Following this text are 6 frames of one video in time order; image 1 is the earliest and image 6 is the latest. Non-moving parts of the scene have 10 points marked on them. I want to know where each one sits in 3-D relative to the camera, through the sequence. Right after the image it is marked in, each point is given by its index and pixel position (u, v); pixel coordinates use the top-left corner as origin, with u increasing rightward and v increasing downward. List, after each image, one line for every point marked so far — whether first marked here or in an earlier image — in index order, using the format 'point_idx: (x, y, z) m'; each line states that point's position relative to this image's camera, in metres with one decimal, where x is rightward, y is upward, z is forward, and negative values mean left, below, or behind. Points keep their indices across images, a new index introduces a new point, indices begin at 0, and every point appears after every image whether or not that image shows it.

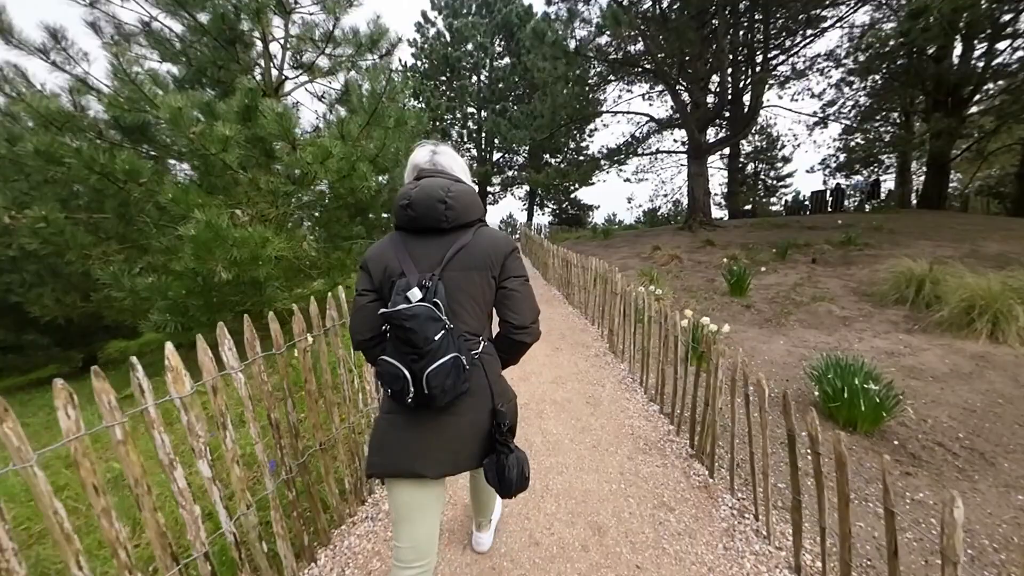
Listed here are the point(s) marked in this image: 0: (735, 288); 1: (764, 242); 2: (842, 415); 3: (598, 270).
0: (+4.6, 0.0, +8.2) m
1: (+8.4, +1.5, +13.2) m
2: (+3.3, -1.3, +4.0) m
3: (+1.6, +0.4, +7.4) m
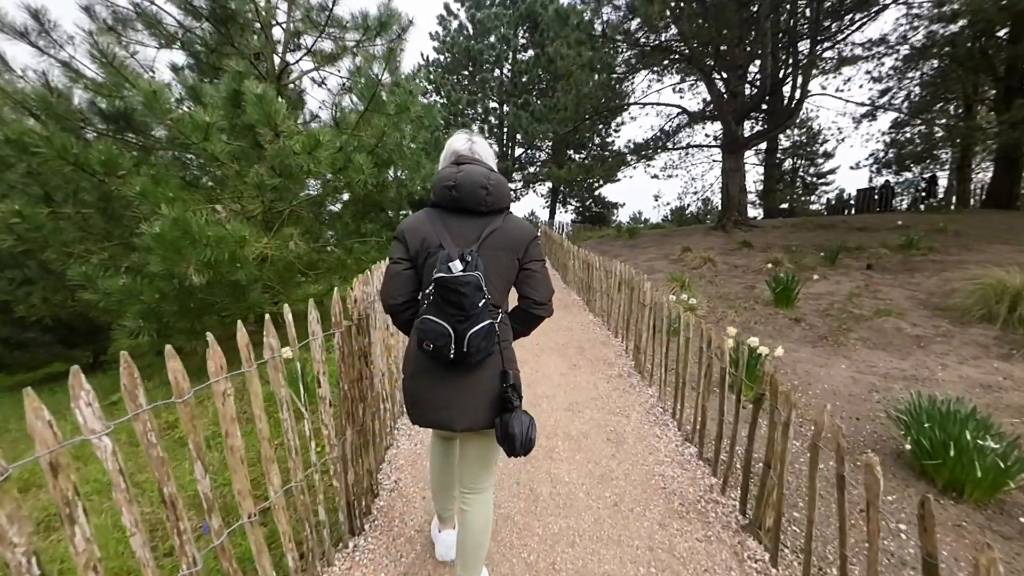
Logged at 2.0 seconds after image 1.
0: (+4.9, -0.2, +7.2) m
1: (+9.0, +1.3, +11.9) m
2: (+3.3, -1.5, +3.1) m
3: (+1.8, +0.2, +6.6) m
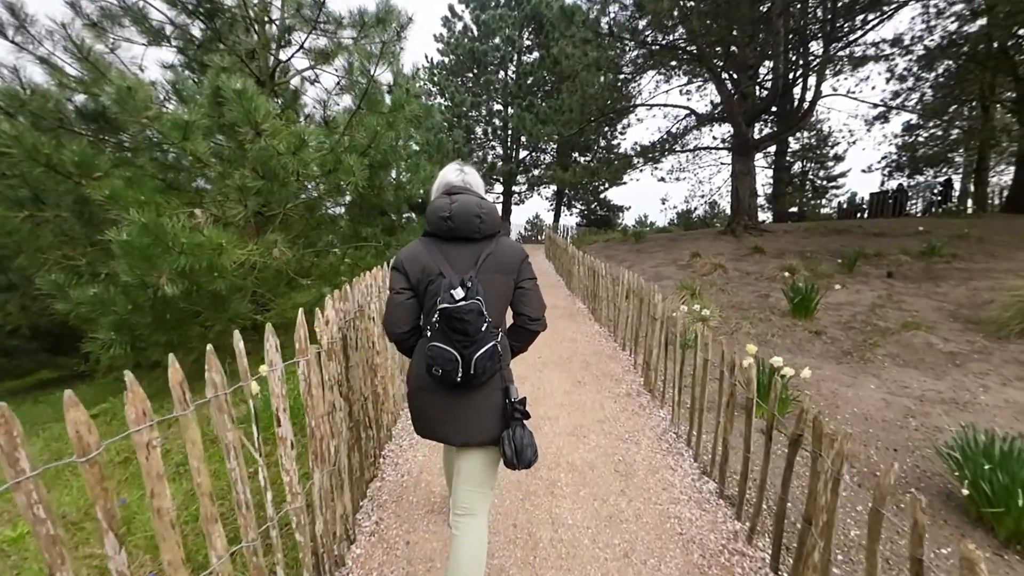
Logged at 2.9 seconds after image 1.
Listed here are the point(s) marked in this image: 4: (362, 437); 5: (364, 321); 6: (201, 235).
0: (+4.9, -0.4, +6.7) m
1: (+9.1, +1.1, +11.5) m
2: (+3.3, -1.6, +2.6) m
3: (+1.9, +0.1, +6.2) m
4: (-1.2, -1.2, +3.1) m
5: (-1.2, -0.3, +3.2) m
6: (-3.2, +0.5, +4.1) m
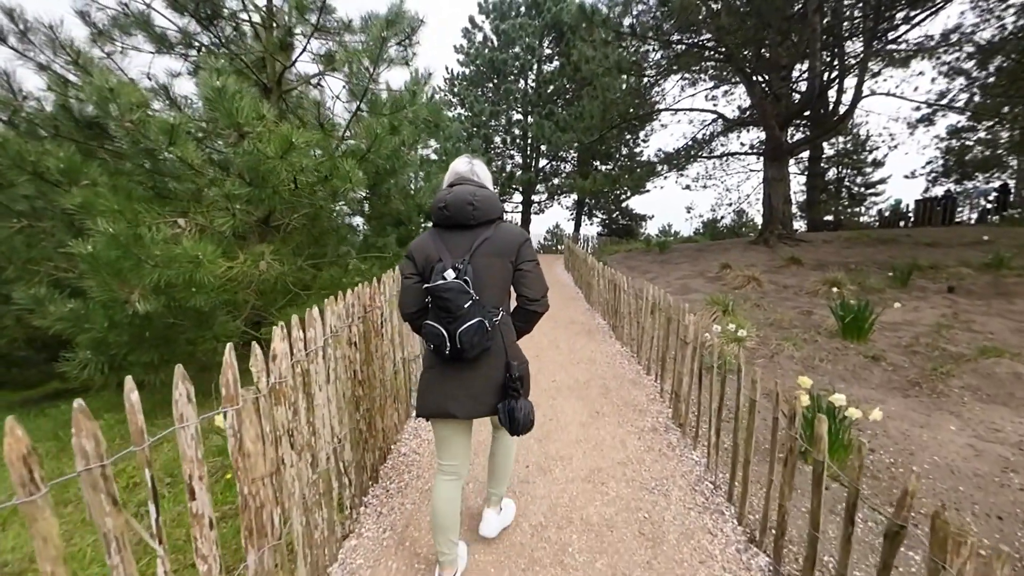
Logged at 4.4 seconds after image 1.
0: (+5.1, -0.6, +5.9) m
1: (+9.5, +0.7, +10.5) m
2: (+3.3, -1.8, +1.9) m
3: (+2.0, -0.2, +5.6) m
4: (-1.2, -1.3, +2.6) m
5: (-1.2, -0.4, +2.7) m
6: (-3.2, +0.4, +3.7) m
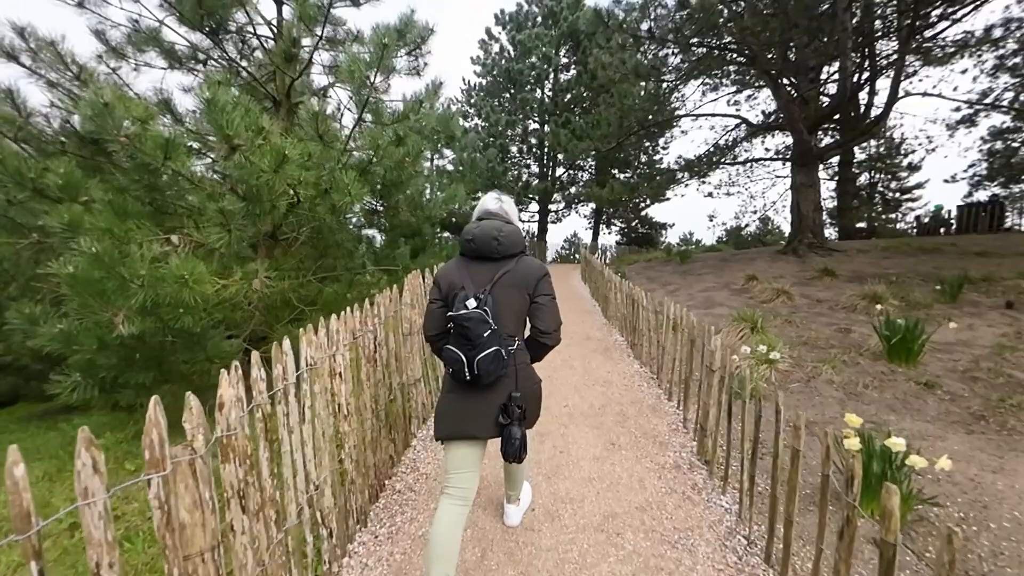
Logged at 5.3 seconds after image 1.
0: (+5.2, -0.9, +5.3) m
1: (+9.9, +0.4, +9.7) m
2: (+3.2, -1.9, +1.4) m
3: (+2.1, -0.4, +5.1) m
4: (-1.2, -1.5, +2.3) m
5: (-1.2, -0.6, +2.4) m
6: (-3.1, +0.2, +3.5) m
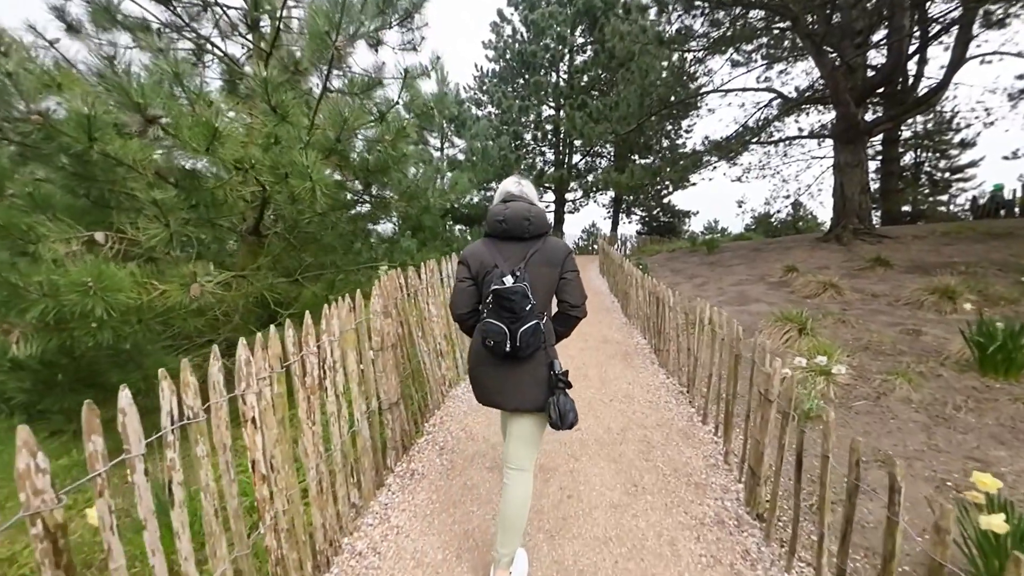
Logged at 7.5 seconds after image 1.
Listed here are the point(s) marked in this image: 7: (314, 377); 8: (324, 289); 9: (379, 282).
0: (+5.2, -0.8, +4.3) m
1: (+10.1, +0.5, +8.4) m
2: (+3.1, -2.0, +0.4) m
3: (+2.1, -0.4, +4.2) m
4: (-1.3, -1.5, +1.5) m
5: (-1.4, -0.7, +1.6) m
6: (-3.2, +0.1, +2.8) m
7: (-1.3, -0.6, +2.6) m
8: (-2.4, 0.0, +4.9) m
9: (-1.2, +0.1, +3.7) m
